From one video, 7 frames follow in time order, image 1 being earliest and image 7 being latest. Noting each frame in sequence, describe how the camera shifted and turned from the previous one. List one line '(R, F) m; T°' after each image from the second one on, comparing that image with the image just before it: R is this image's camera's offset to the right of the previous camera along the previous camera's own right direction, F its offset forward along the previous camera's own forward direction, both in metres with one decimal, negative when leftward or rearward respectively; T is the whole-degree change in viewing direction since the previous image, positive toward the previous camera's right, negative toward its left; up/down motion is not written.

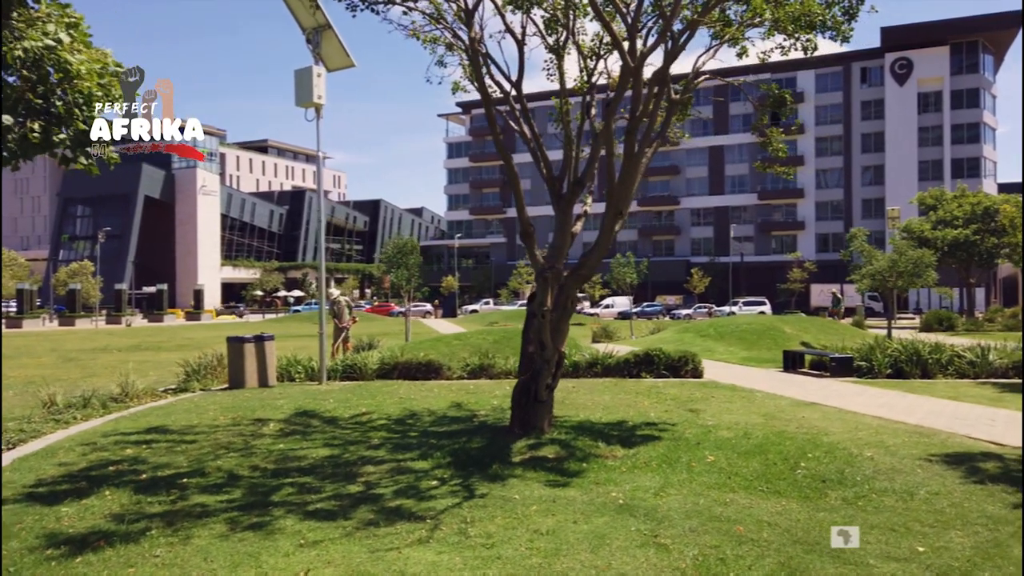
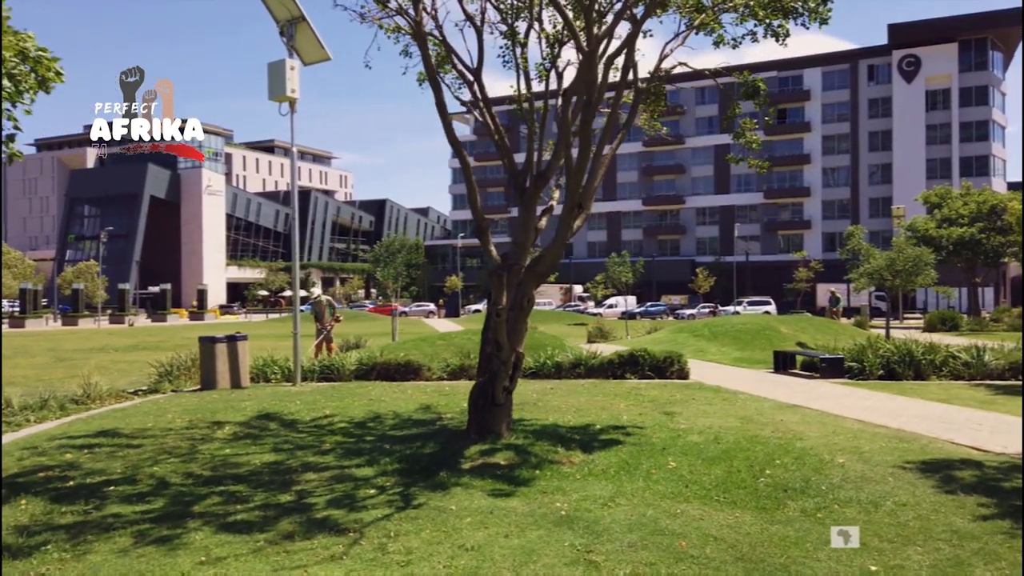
(+0.5, +0.4) m; -1°
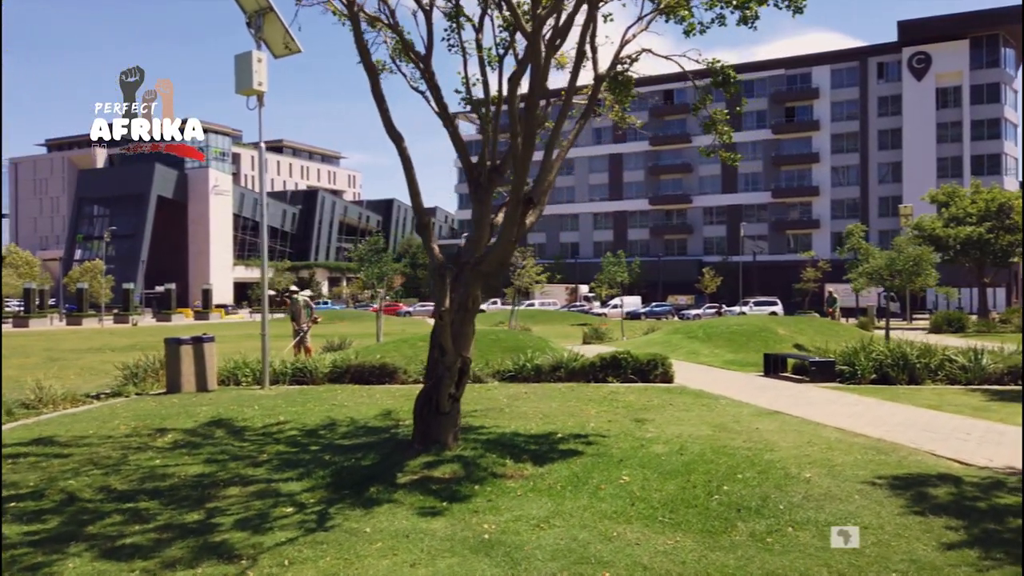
(+0.6, +0.5) m; -1°
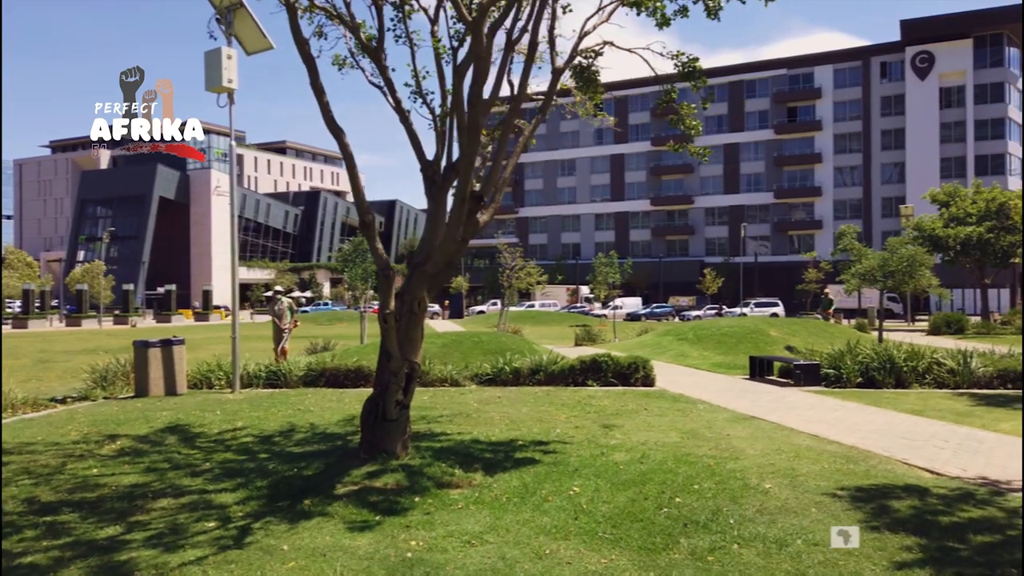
(+0.5, +0.3) m; 0°
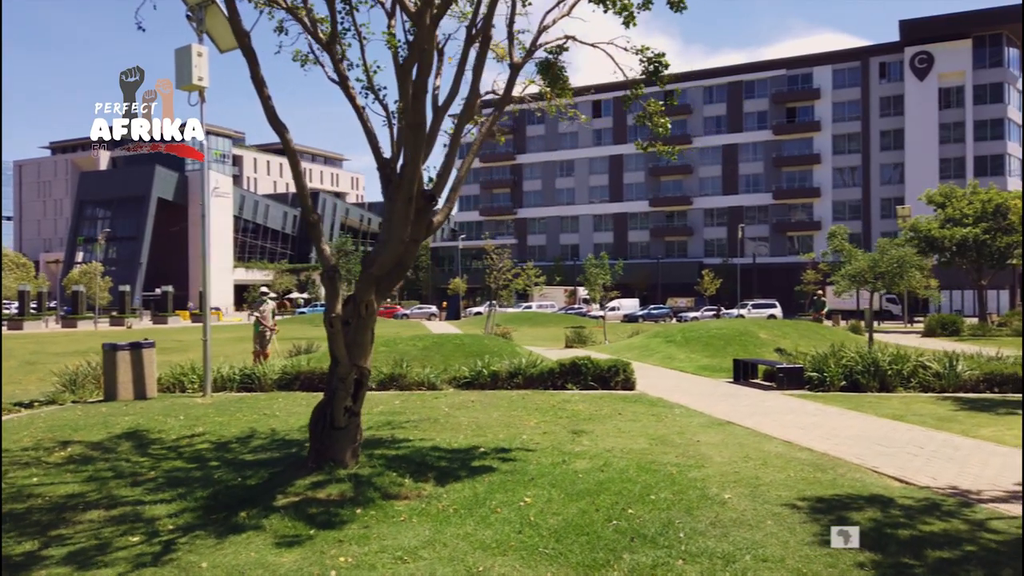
(+0.4, +0.2) m; 0°
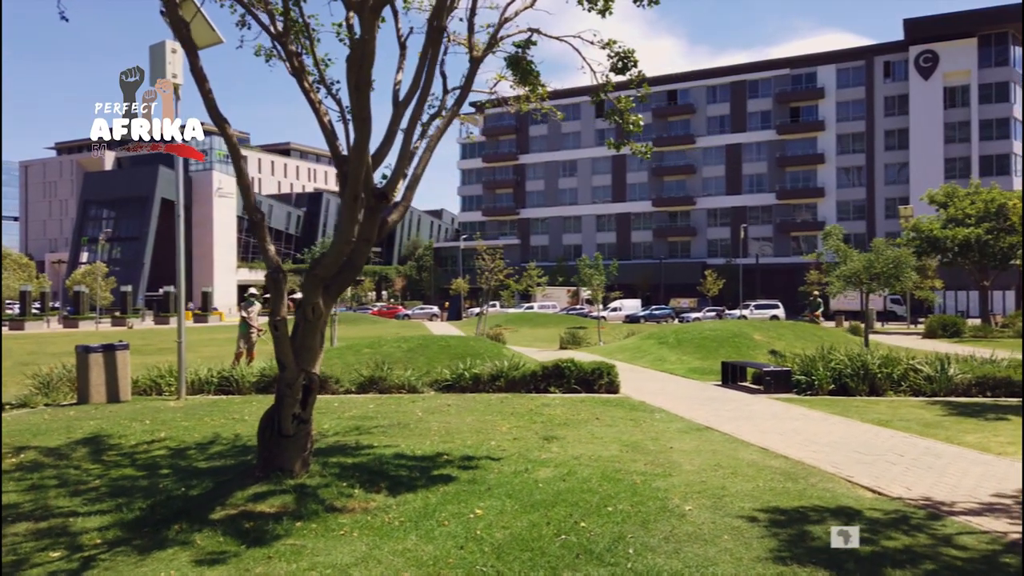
(+0.4, +0.3) m; 0°
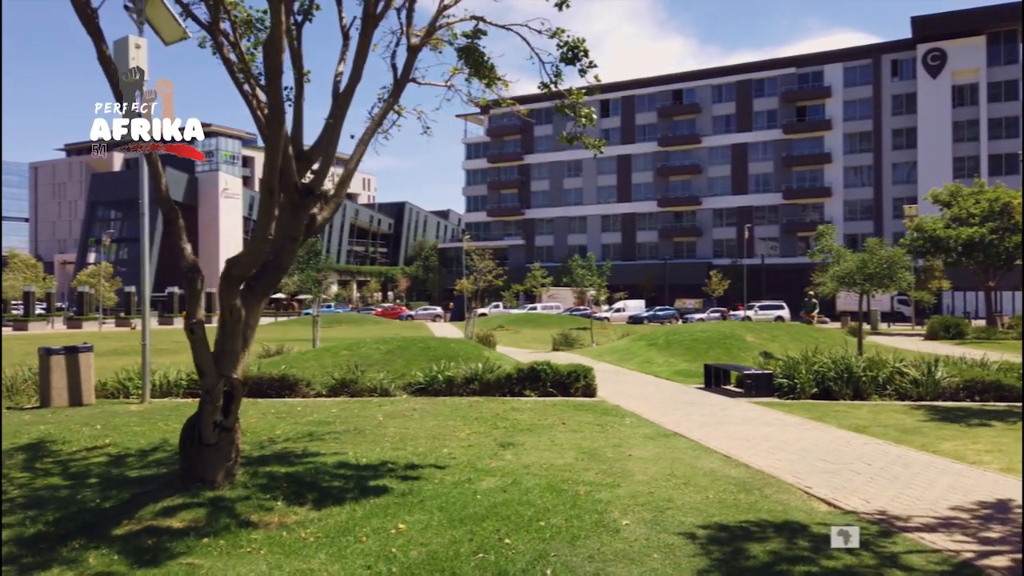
(+0.6, +0.3) m; -1°
